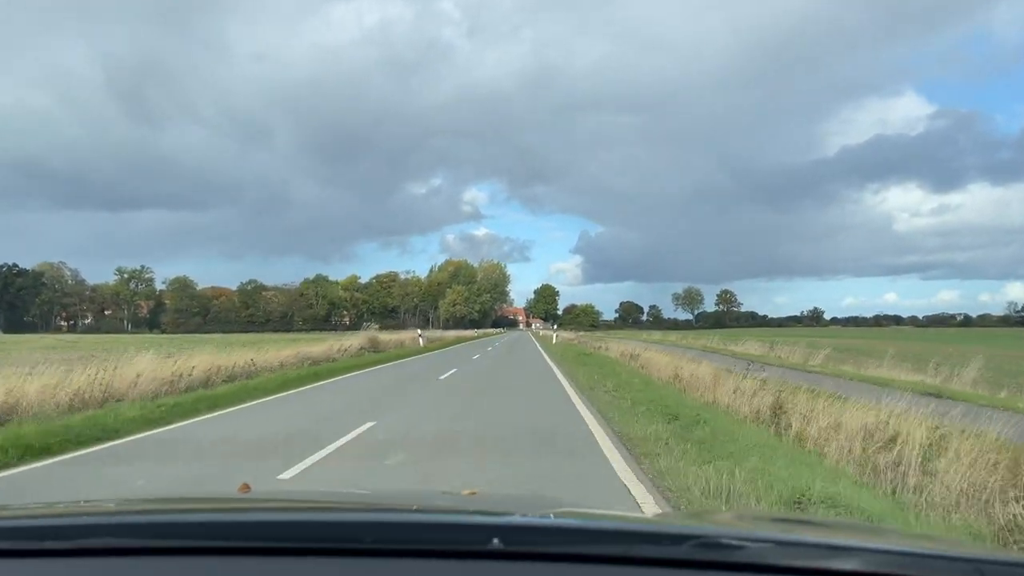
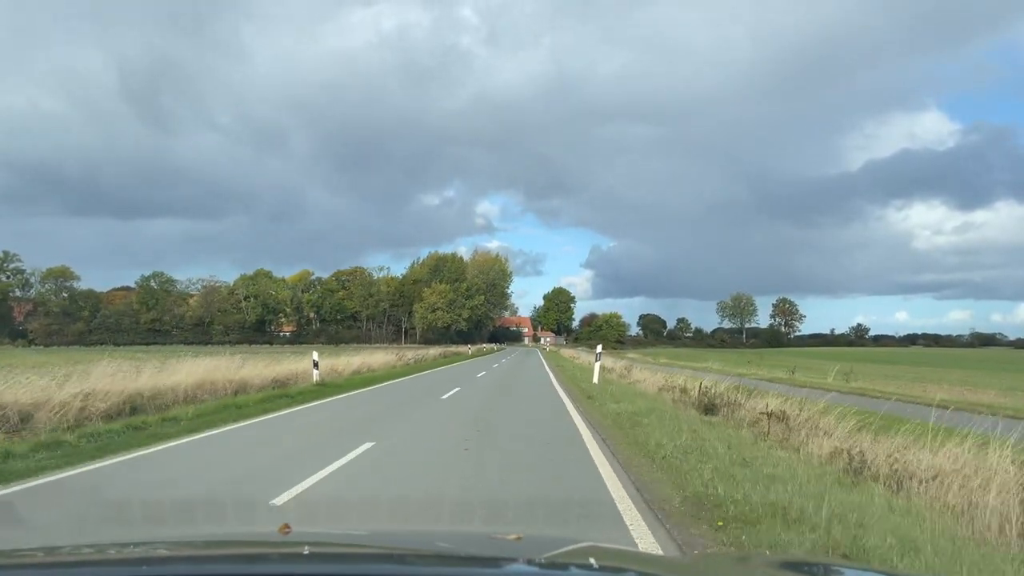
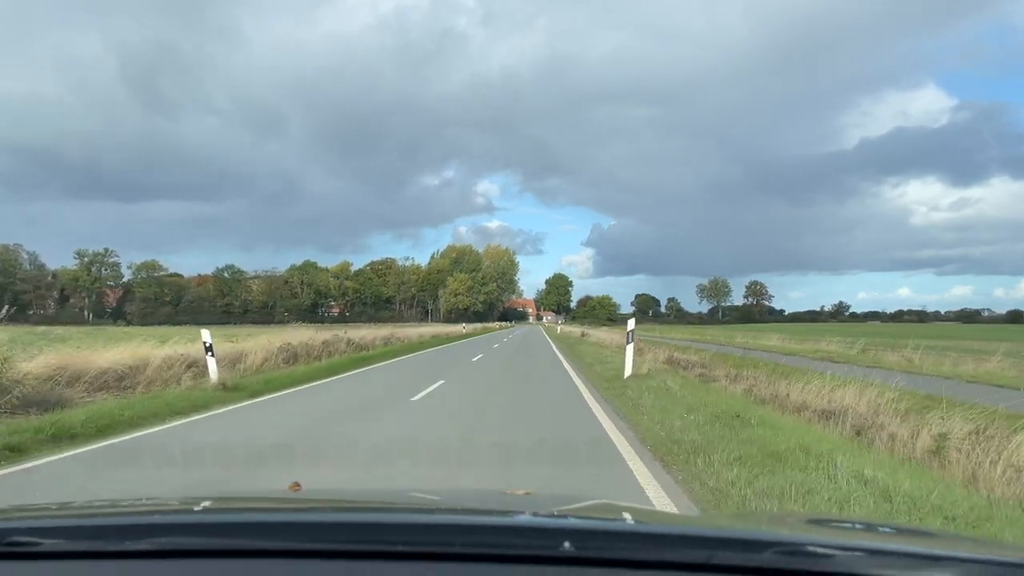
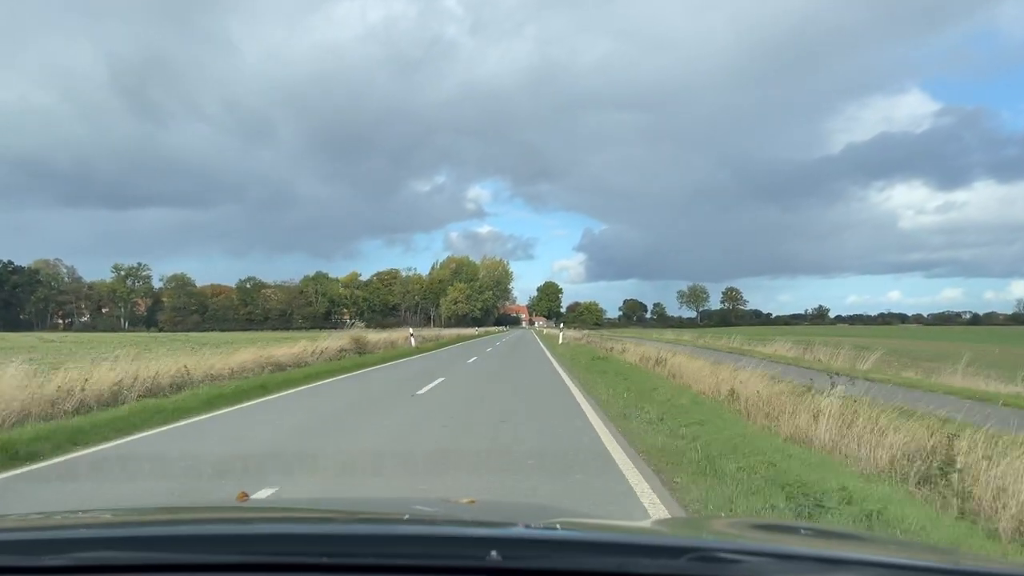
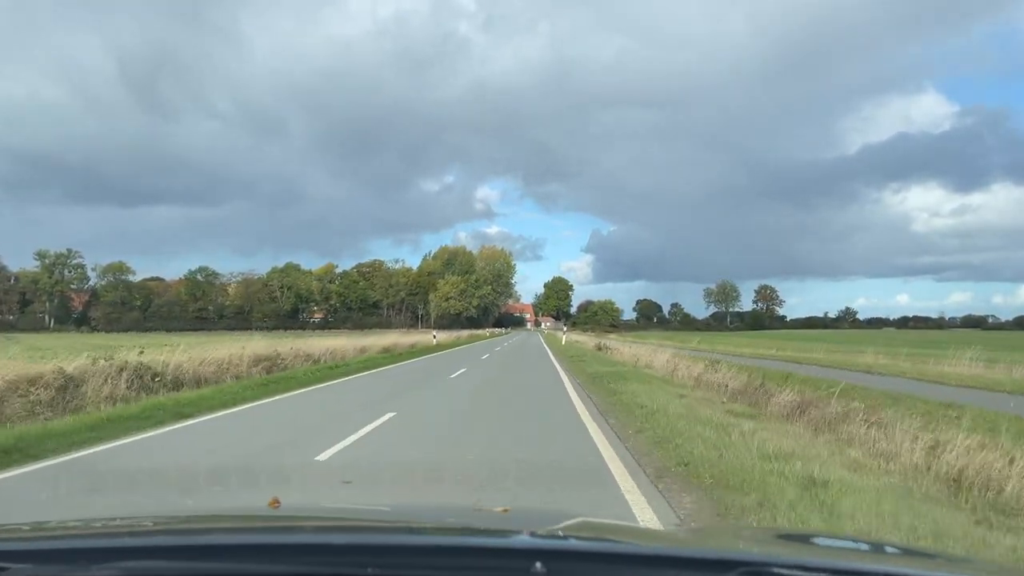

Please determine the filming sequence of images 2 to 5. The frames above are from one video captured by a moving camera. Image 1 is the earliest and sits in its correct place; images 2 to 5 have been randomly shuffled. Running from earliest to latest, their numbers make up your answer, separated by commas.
4, 3, 5, 2
